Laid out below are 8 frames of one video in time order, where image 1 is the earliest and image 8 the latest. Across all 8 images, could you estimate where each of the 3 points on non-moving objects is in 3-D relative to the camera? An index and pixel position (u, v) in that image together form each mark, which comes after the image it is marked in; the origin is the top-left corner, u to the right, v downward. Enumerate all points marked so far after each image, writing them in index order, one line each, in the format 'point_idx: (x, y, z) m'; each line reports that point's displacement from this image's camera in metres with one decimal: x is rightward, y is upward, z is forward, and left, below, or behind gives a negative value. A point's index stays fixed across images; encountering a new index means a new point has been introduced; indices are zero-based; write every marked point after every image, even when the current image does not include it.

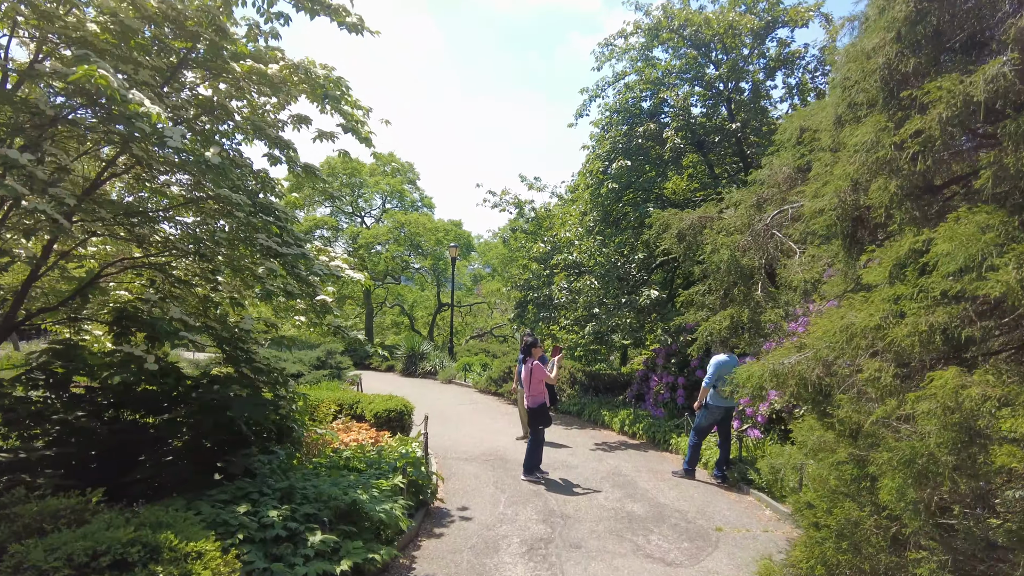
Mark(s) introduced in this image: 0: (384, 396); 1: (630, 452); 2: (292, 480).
0: (-1.8, -1.5, +9.2) m
1: (+1.5, -2.2, +8.4) m
2: (-1.4, -1.2, +4.2) m
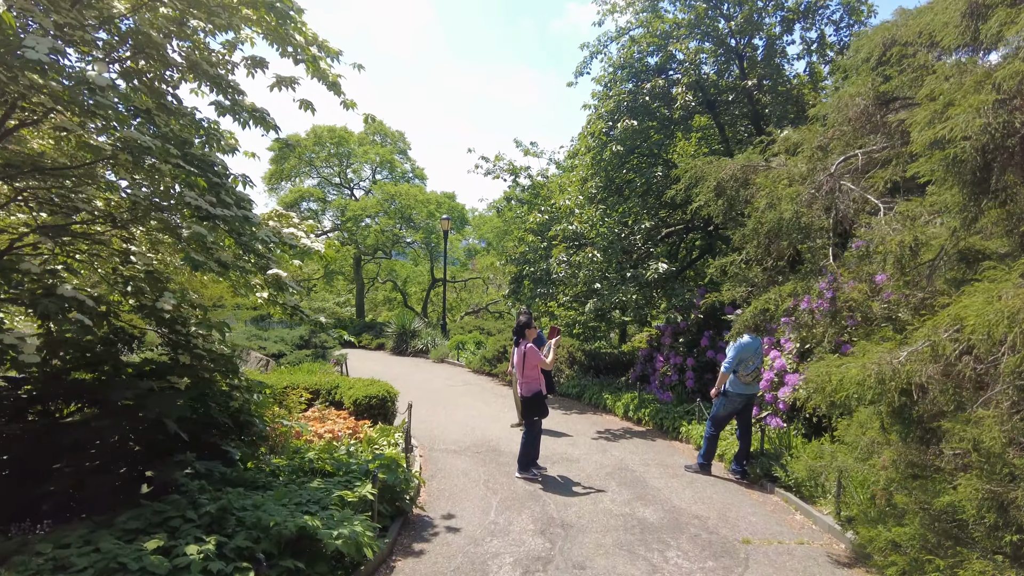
0: (-1.9, -1.2, +8.4) m
1: (+1.5, -1.8, +7.7) m
2: (-1.5, -1.1, +3.4) m
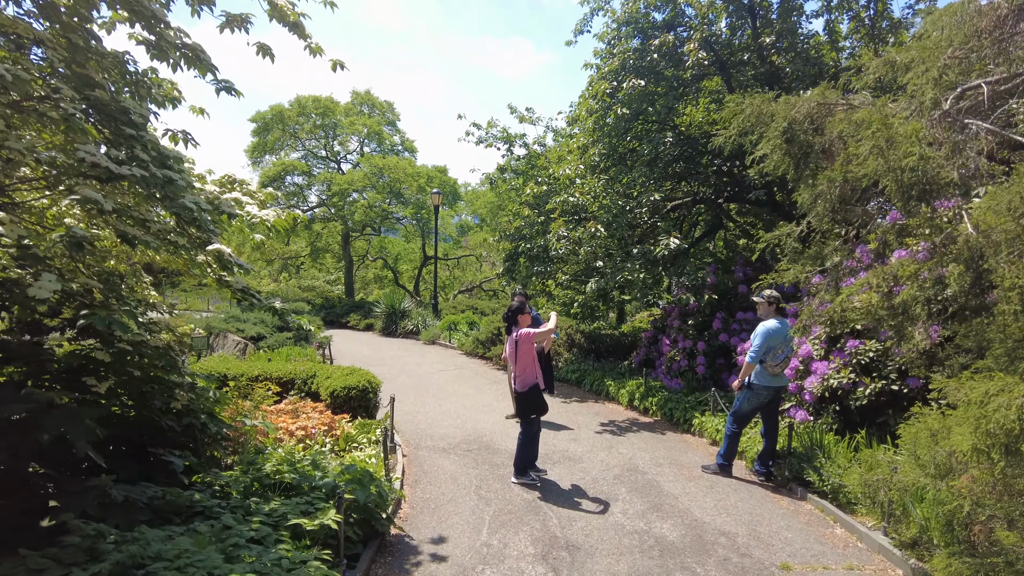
0: (-2.0, -0.9, +7.6) m
1: (+1.4, -1.6, +7.0) m
2: (-1.5, -1.0, +2.6) m
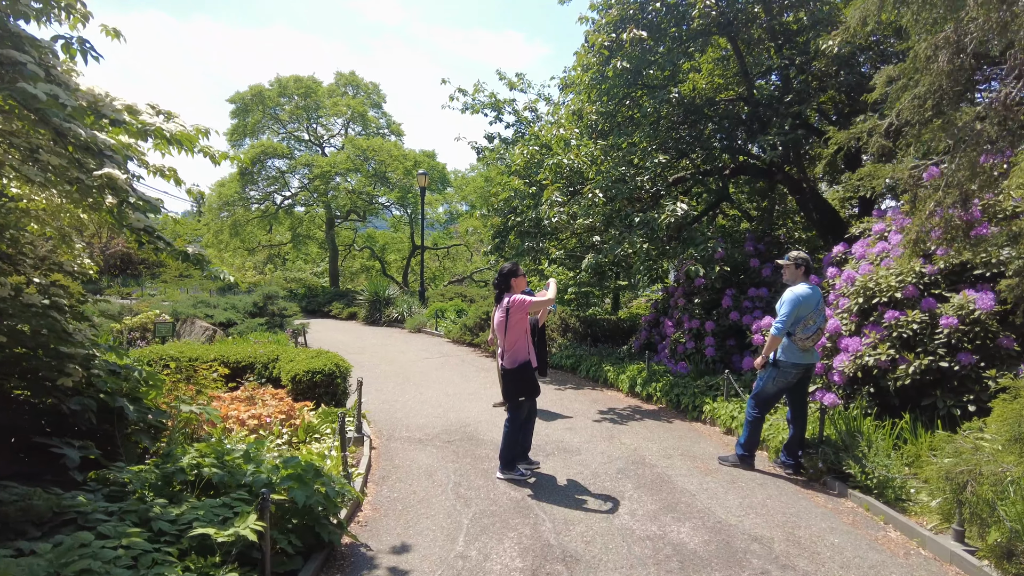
0: (-2.1, -0.7, +6.8) m
1: (+1.3, -1.3, +6.2) m
2: (-1.6, -0.8, +1.8) m
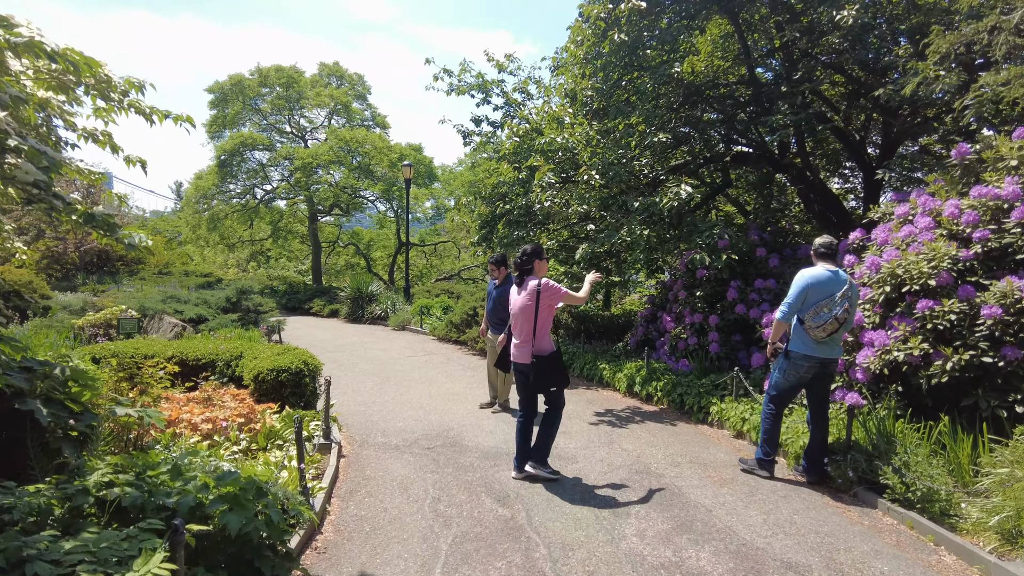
0: (-2.2, -0.6, +6.2) m
1: (+1.2, -1.2, +5.6) m
2: (-1.6, -0.7, +1.1) m
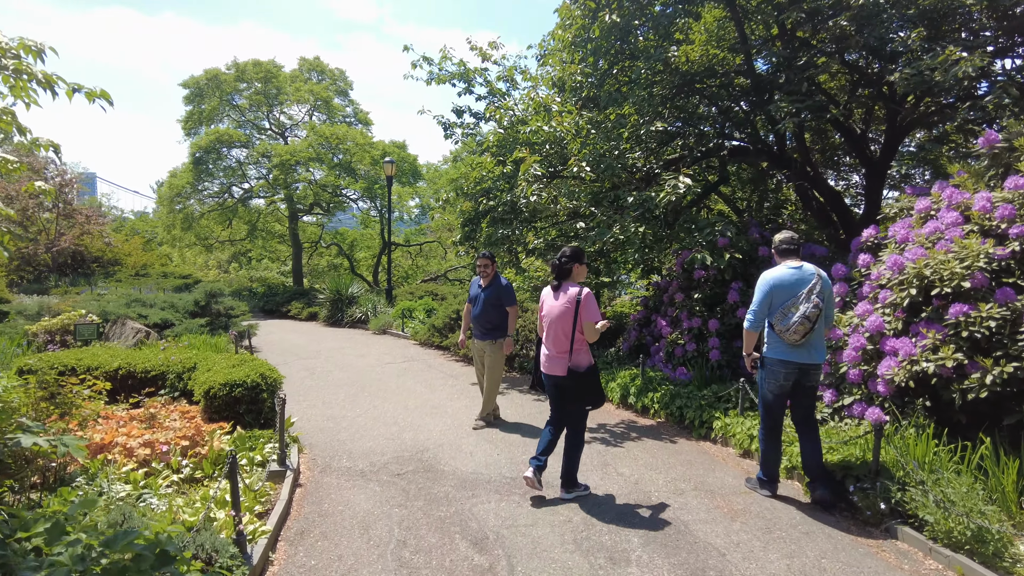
0: (-2.4, -0.6, +5.6) m
1: (+1.1, -1.2, +5.1) m
2: (-1.6, -0.7, +0.6) m
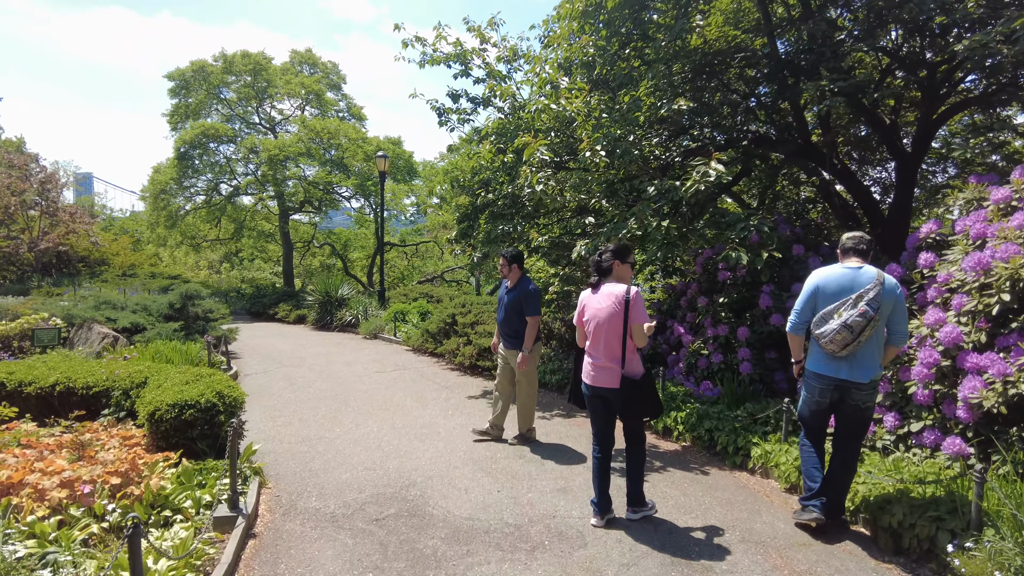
0: (-2.3, -0.6, +4.8) m
1: (+1.1, -1.3, +4.3) m
2: (-1.6, -0.7, -0.2) m
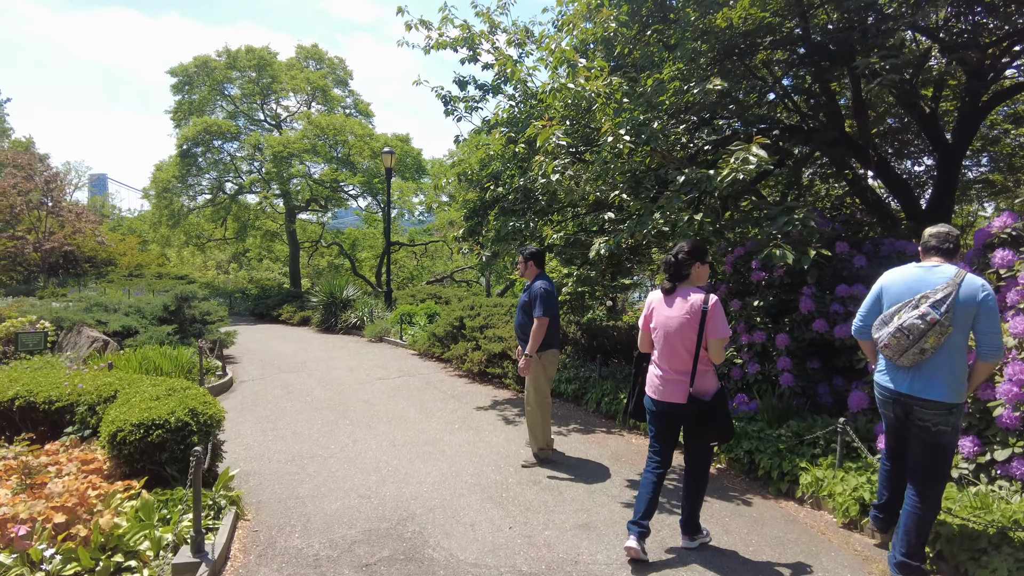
0: (-2.3, -0.6, +4.3) m
1: (+1.2, -1.3, +3.7) m
2: (-1.6, -0.7, -0.7) m
